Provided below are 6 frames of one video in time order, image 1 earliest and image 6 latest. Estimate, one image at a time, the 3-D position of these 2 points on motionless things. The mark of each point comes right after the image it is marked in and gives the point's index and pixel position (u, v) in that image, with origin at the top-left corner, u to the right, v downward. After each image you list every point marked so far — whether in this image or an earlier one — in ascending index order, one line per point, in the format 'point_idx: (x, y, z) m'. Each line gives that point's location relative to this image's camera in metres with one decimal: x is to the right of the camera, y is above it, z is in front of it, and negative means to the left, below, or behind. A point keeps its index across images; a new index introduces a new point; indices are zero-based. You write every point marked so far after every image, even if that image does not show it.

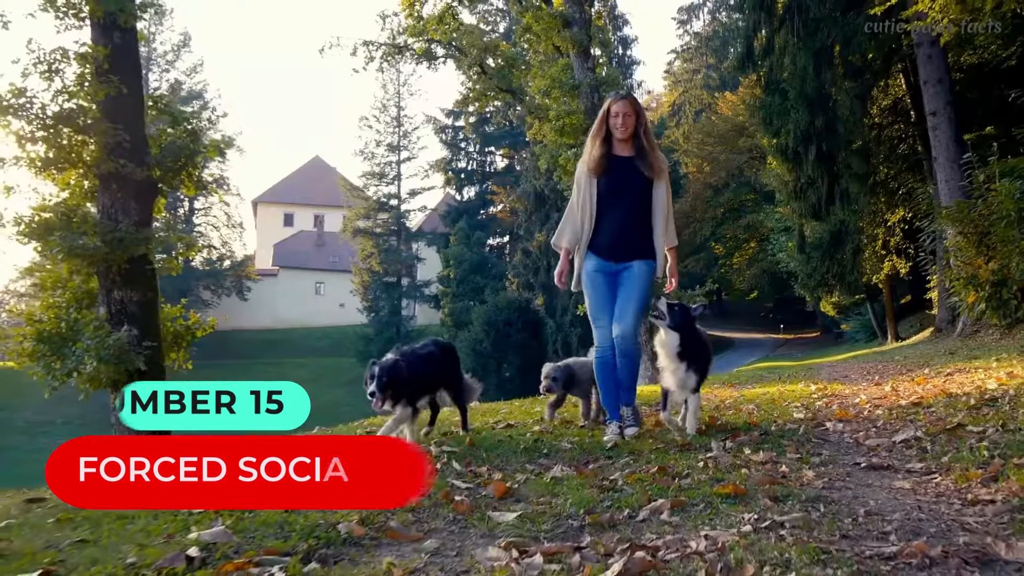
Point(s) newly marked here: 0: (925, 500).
0: (+1.2, -0.6, +2.9) m
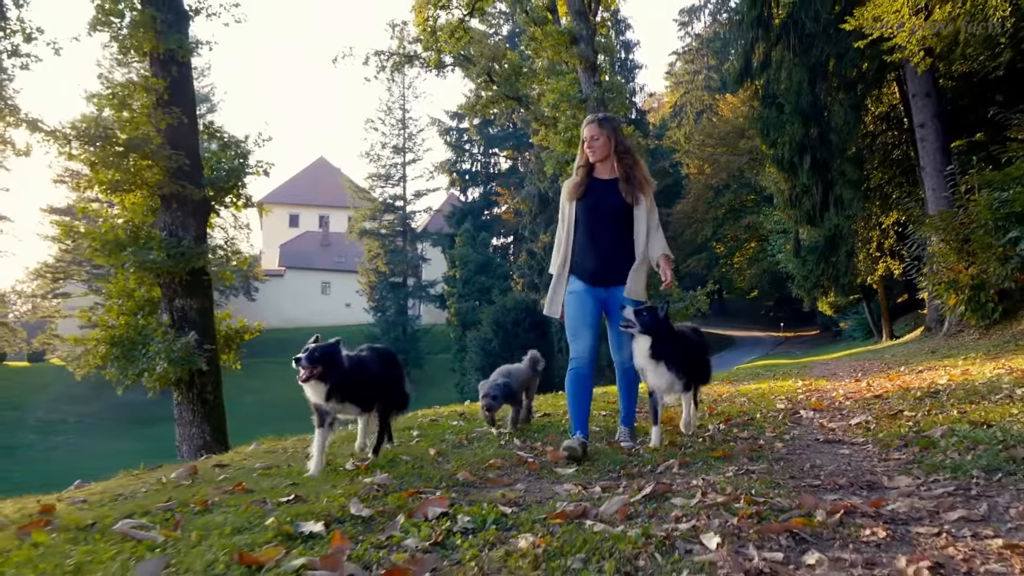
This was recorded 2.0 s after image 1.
0: (+1.5, -0.7, +3.9) m
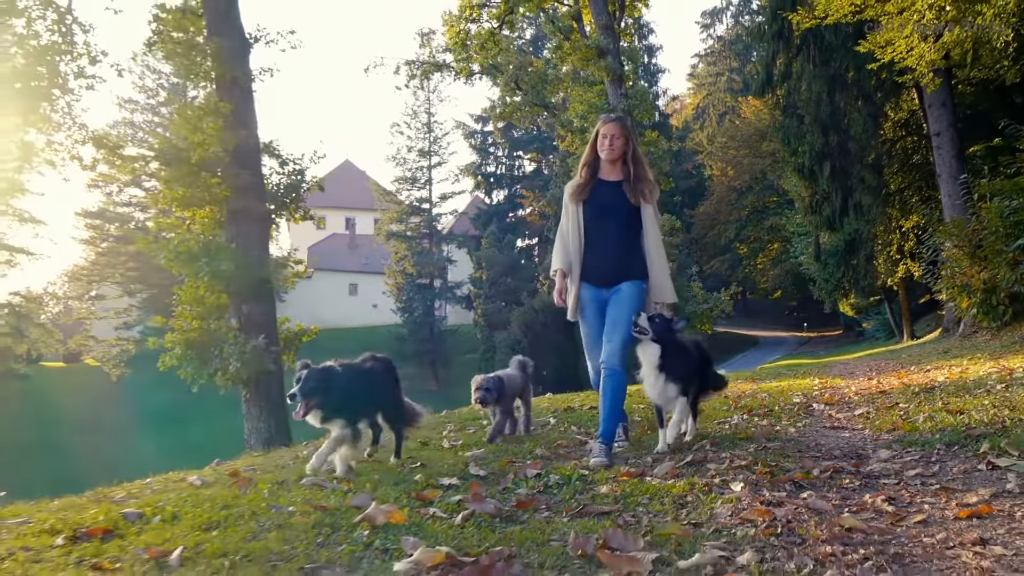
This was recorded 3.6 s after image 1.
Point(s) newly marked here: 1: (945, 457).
0: (+1.8, -0.8, +4.7) m
1: (+1.8, -0.7, +3.8) m
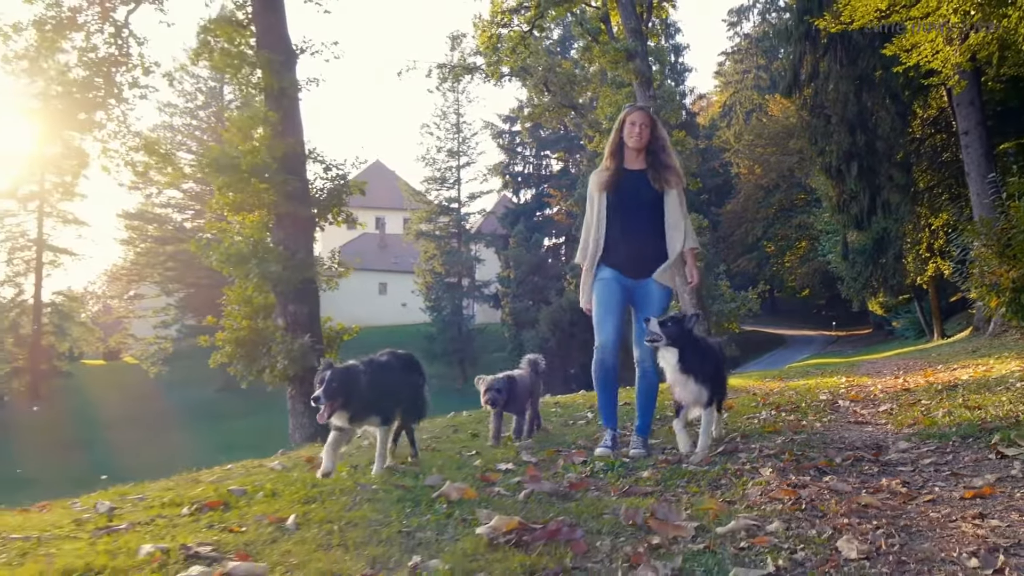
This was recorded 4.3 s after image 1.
0: (+2.0, -0.8, +5.0) m
1: (+2.0, -0.7, +4.1) m
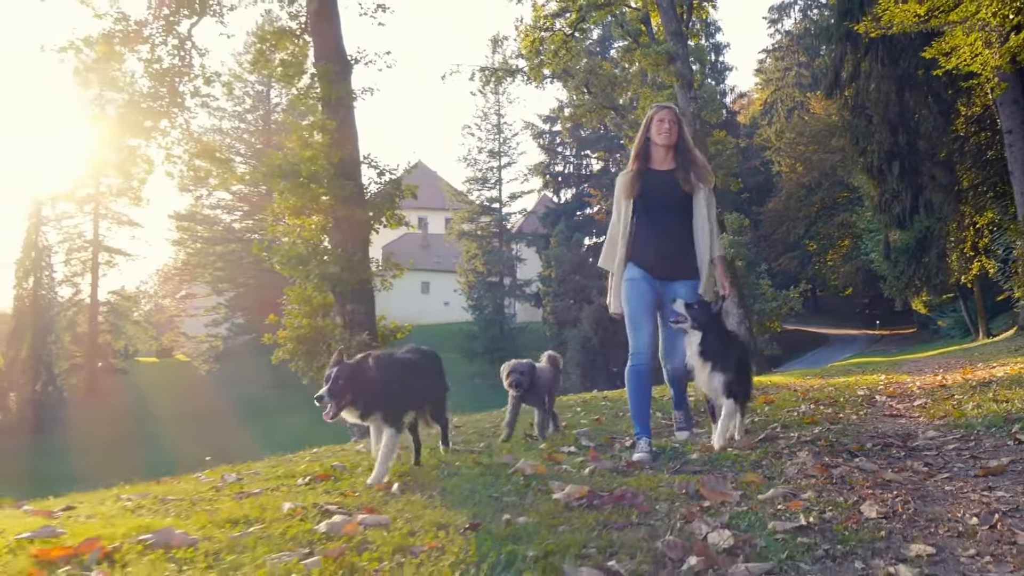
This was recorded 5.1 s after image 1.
0: (+2.3, -0.8, +5.3) m
1: (+2.3, -0.7, +4.5) m
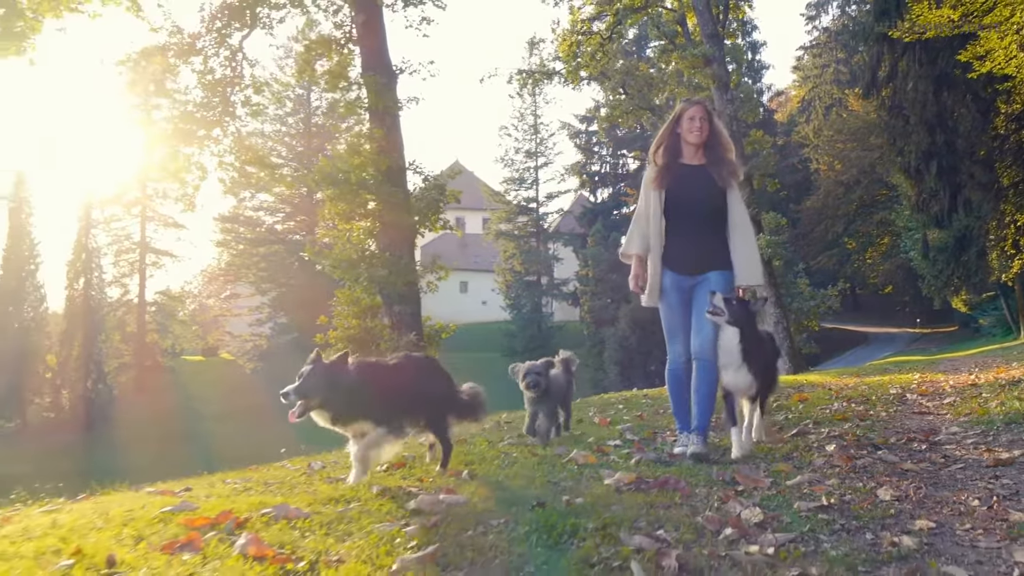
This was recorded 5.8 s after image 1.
0: (+2.6, -0.8, +5.6) m
1: (+2.6, -0.8, +4.7) m
